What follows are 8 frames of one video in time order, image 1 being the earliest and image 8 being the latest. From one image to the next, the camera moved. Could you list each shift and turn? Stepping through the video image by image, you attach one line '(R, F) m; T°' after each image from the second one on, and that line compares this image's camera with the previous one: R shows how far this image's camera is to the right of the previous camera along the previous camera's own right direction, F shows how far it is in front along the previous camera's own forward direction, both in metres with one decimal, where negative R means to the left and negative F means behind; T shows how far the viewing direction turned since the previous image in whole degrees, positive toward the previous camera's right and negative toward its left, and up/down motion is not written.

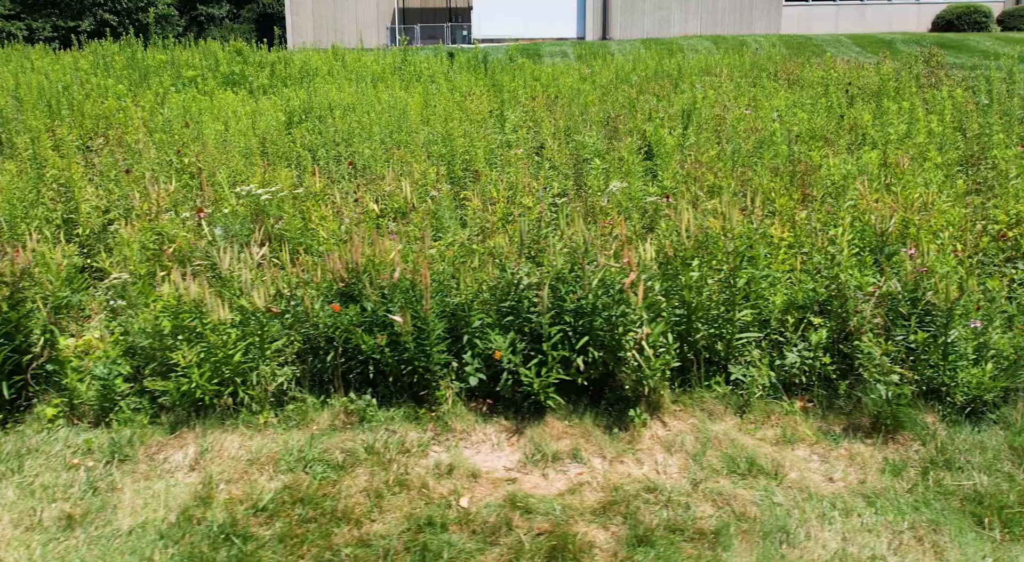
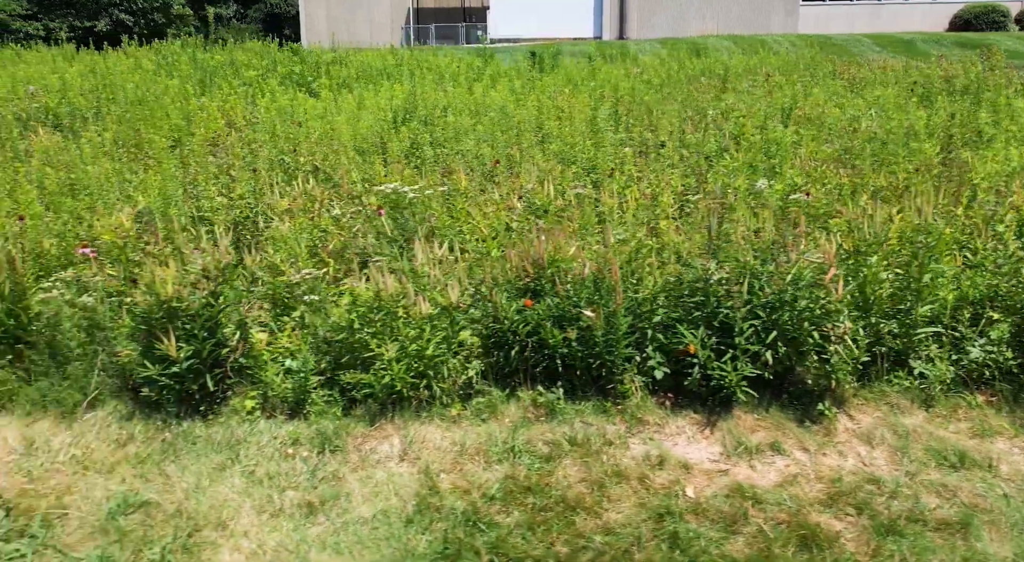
(-0.7, -0.1) m; -1°
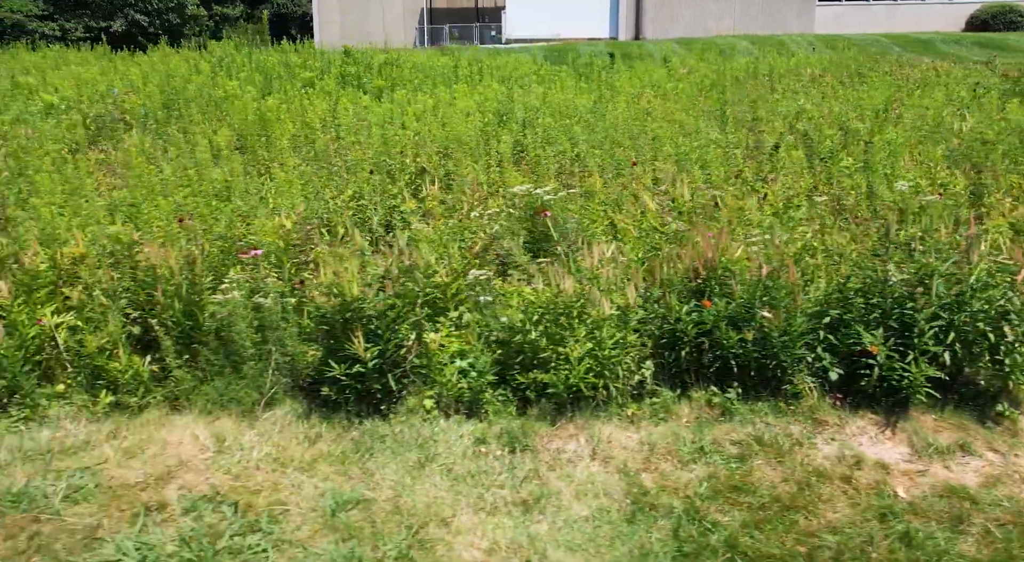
(-0.7, 0.0) m; -1°
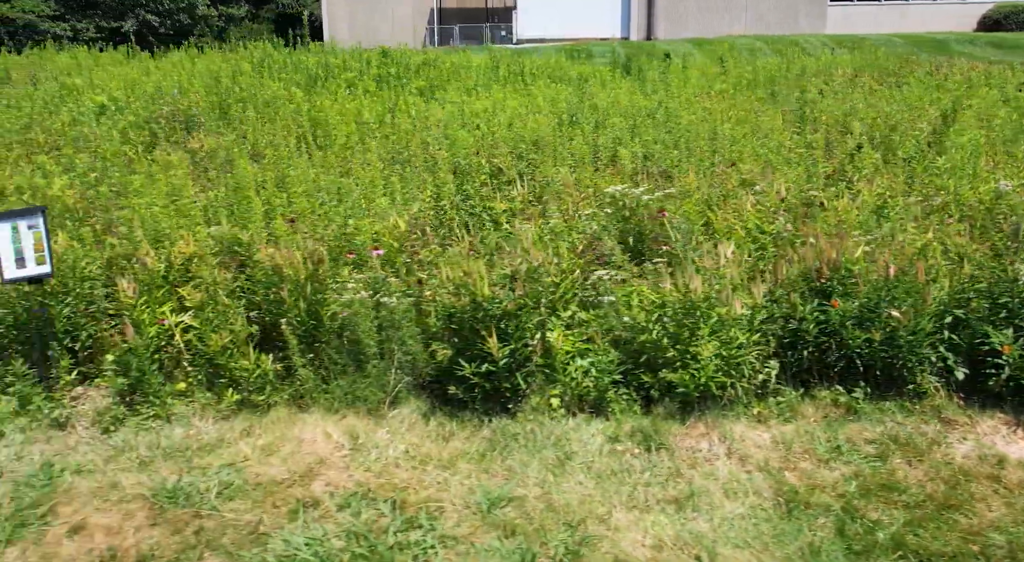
(-0.5, 0.0) m; -1°
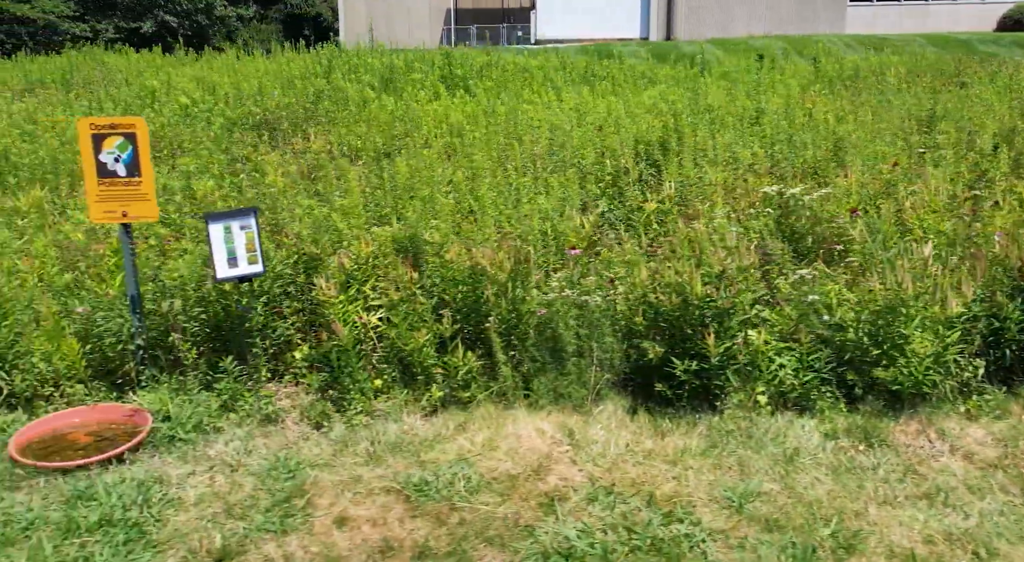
(-0.9, -0.1) m; -1°
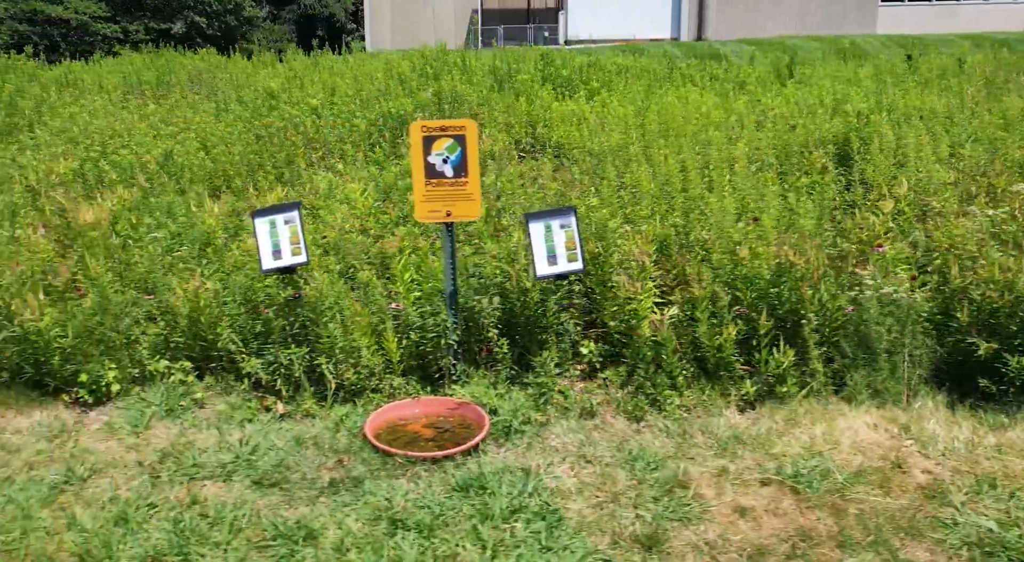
(-1.4, -0.1) m; -2°
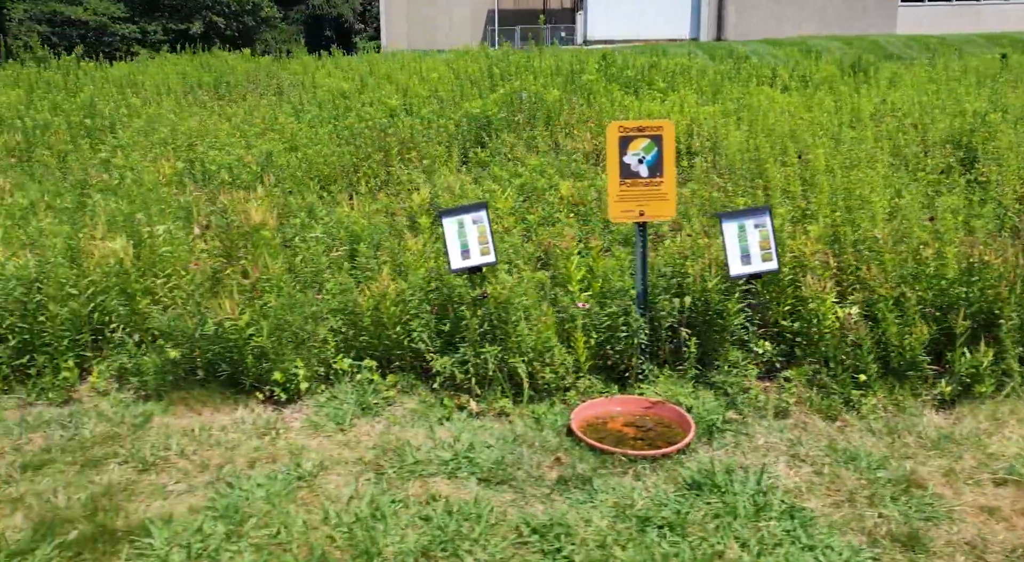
(-0.9, 0.0) m; -1°
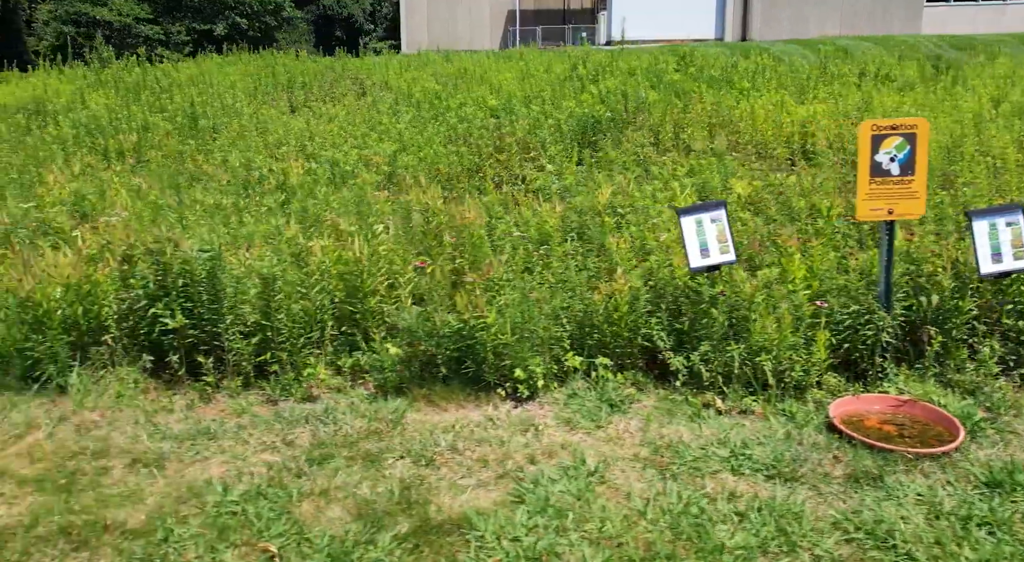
(-1.1, 0.0) m; -1°
